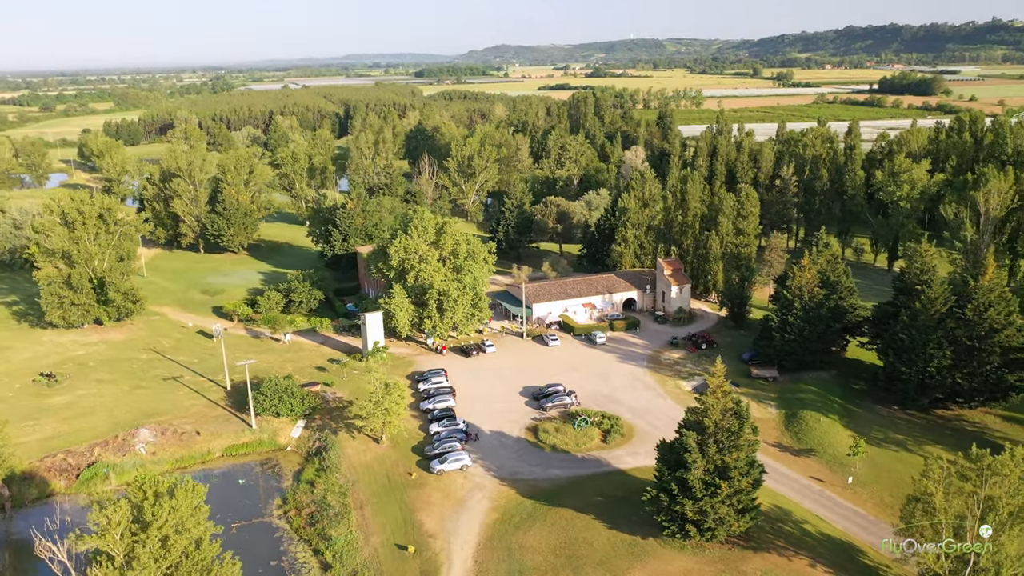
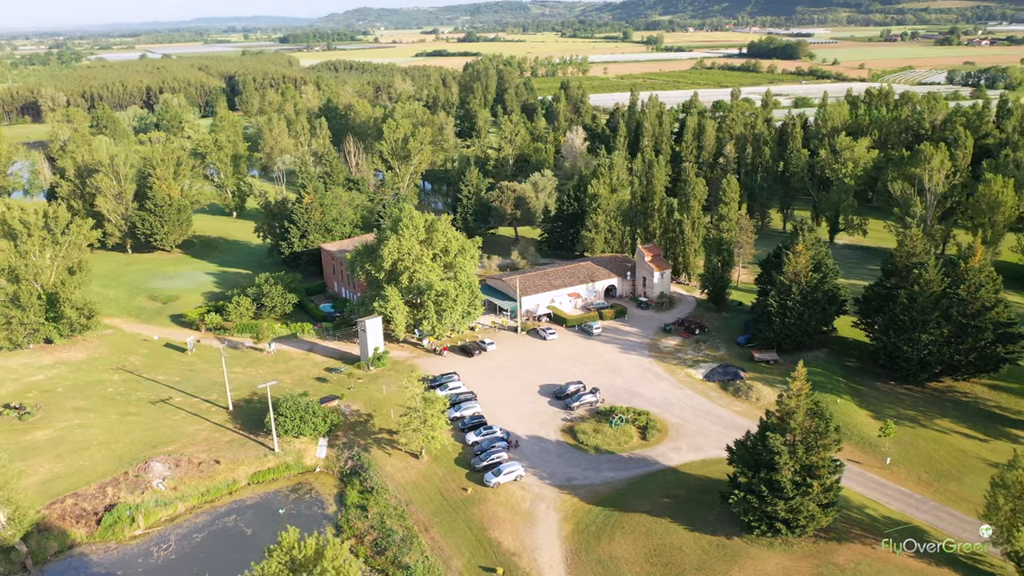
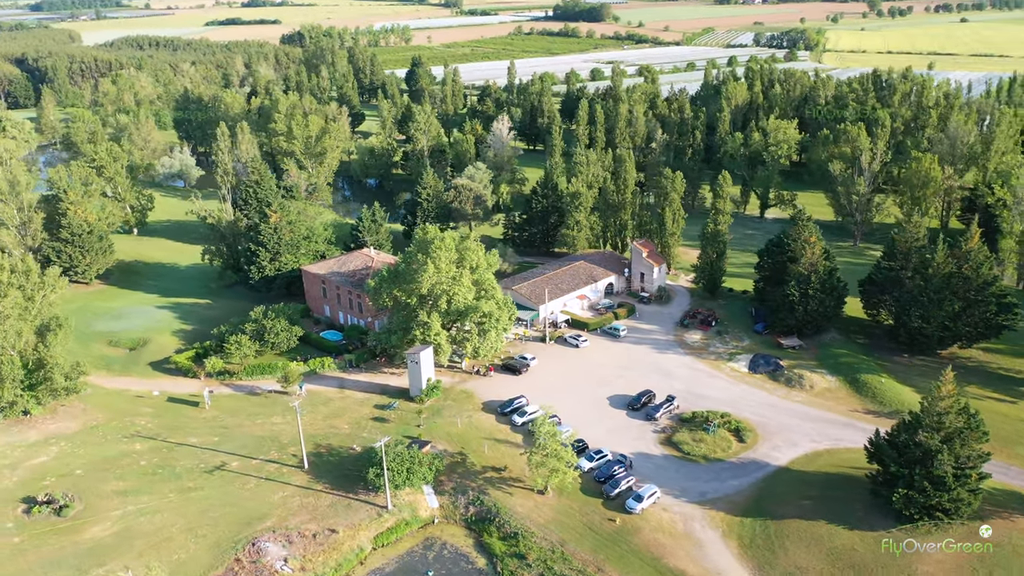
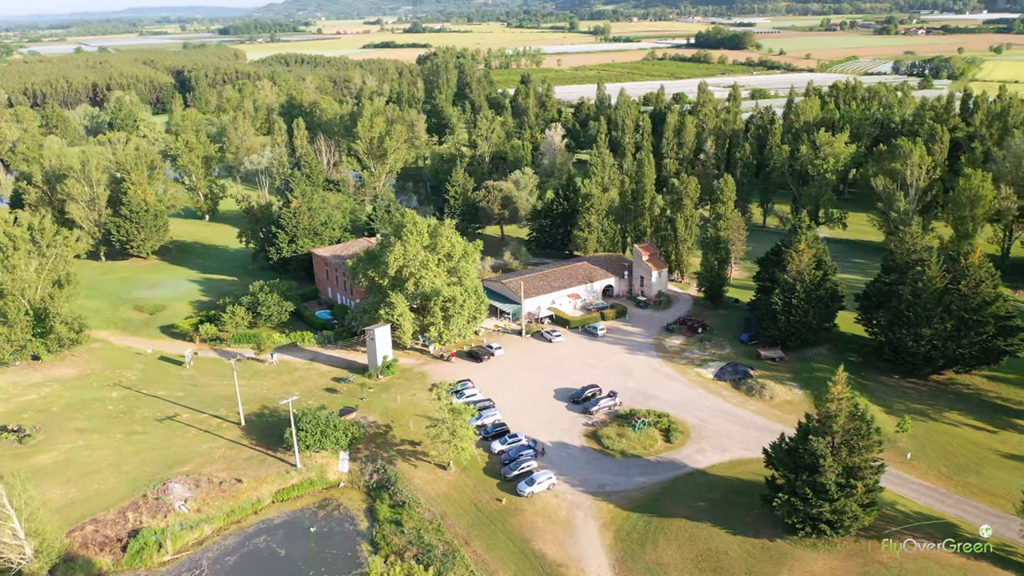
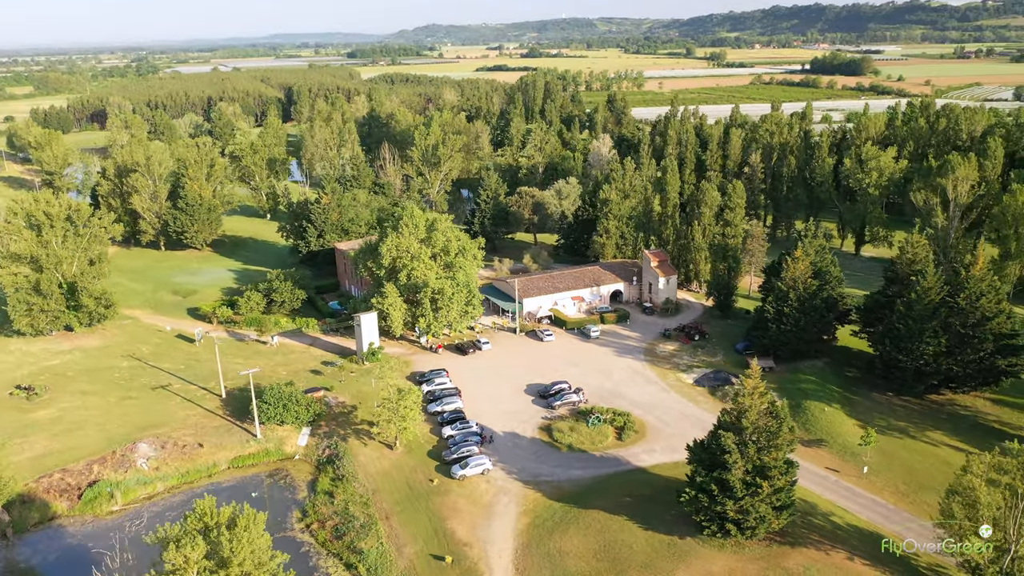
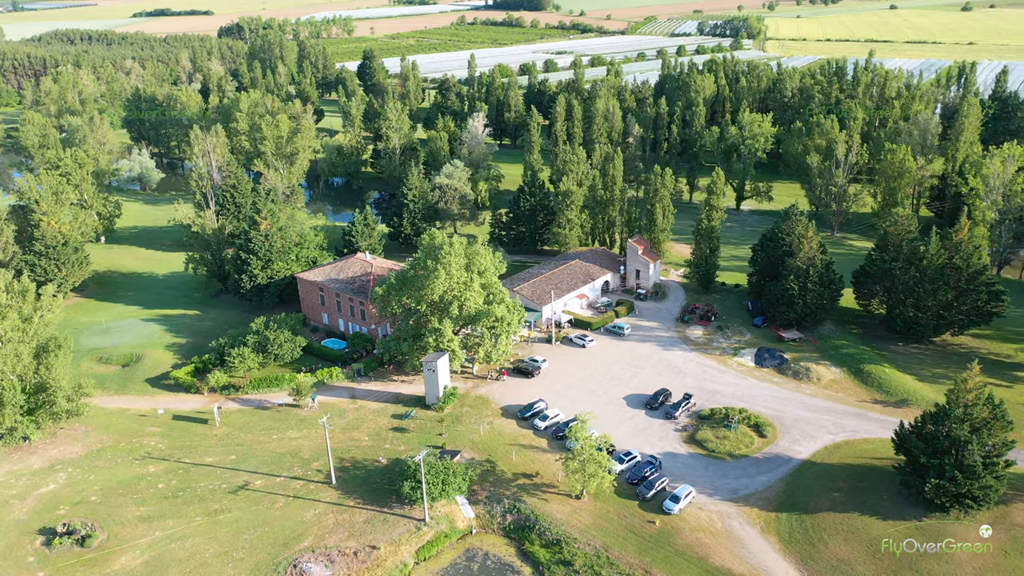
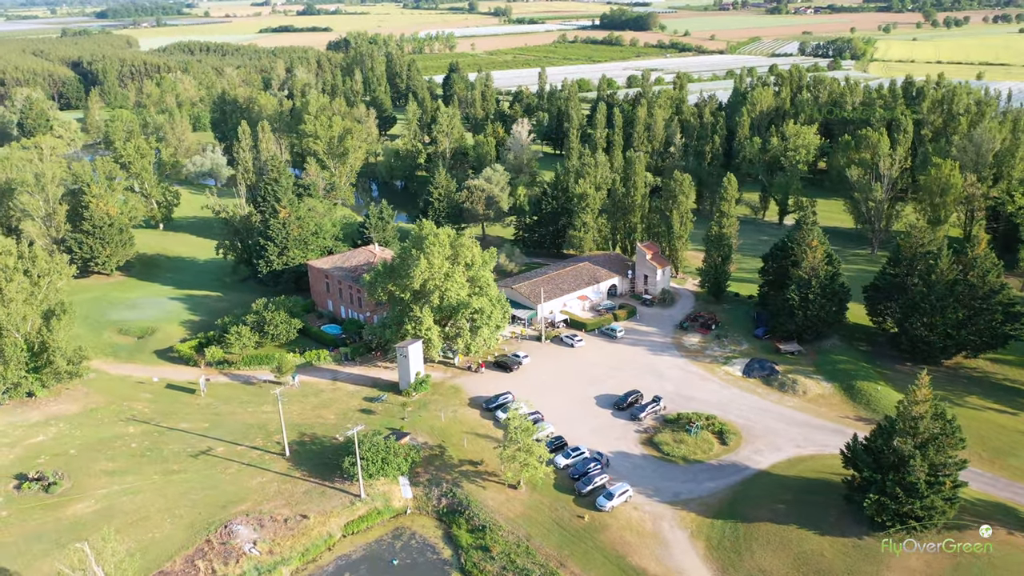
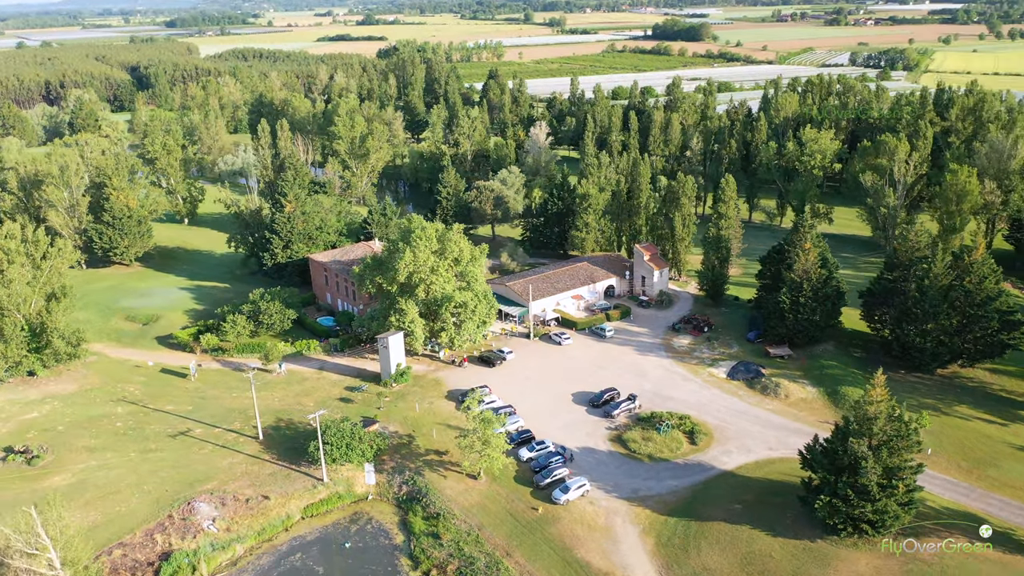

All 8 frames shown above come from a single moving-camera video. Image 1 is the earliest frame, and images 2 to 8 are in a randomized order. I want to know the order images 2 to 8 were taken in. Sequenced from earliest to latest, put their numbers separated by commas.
5, 2, 4, 8, 7, 3, 6
